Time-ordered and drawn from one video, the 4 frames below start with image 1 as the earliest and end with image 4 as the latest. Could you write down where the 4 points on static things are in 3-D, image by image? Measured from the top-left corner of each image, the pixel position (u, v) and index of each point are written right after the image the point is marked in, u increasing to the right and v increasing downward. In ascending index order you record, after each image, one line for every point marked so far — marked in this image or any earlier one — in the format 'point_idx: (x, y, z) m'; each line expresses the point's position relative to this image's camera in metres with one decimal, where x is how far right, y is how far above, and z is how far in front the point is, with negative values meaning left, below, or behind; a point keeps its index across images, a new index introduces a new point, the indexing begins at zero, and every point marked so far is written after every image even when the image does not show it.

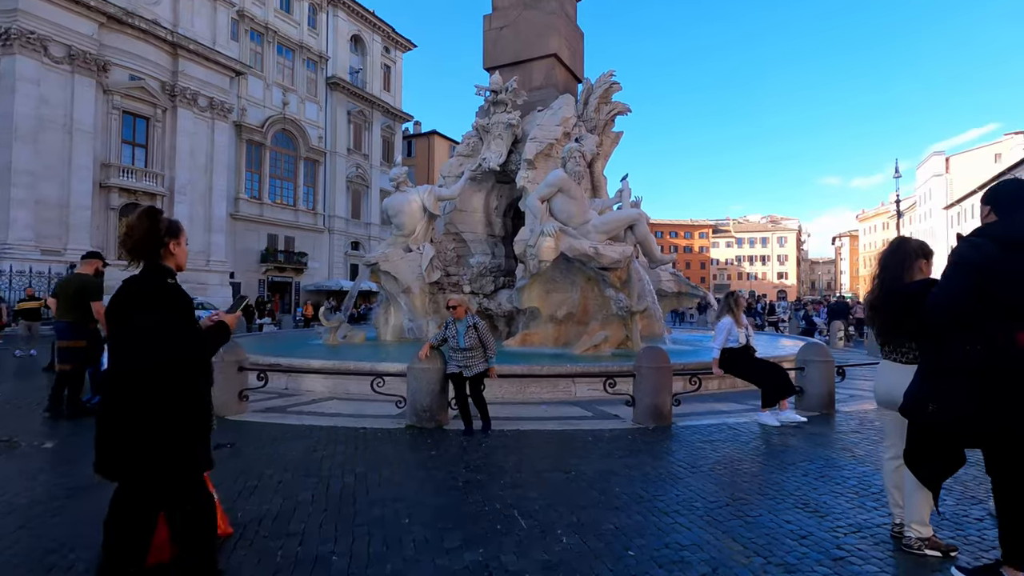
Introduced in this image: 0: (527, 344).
0: (+0.3, -1.2, +11.6) m
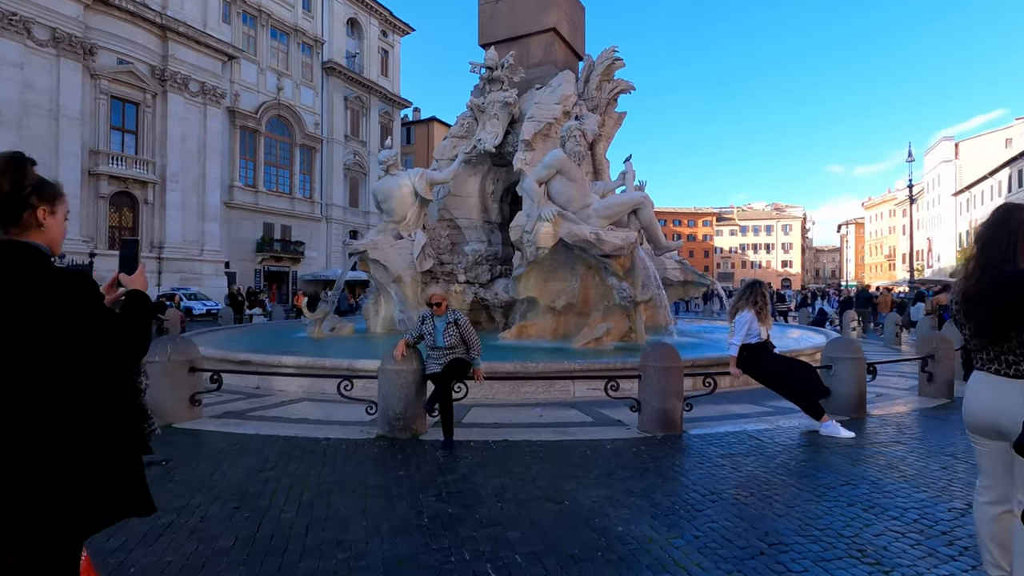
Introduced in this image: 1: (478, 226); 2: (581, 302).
0: (+0.2, -1.0, +10.9) m
1: (-0.8, +1.6, +13.4) m
2: (+1.4, -0.3, +10.8) m
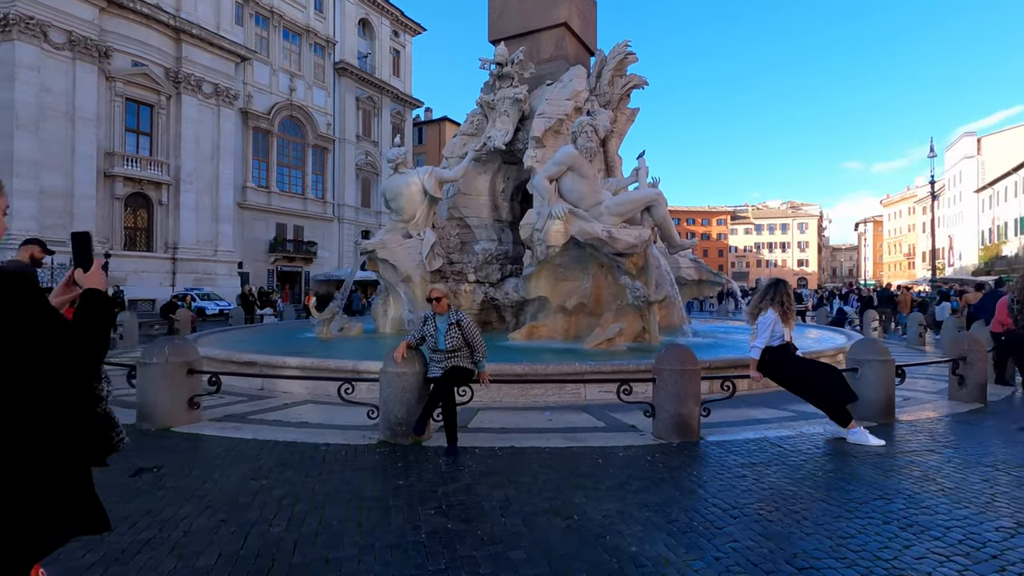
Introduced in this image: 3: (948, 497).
0: (+0.4, -1.0, +10.7) m
1: (-0.6, +1.6, +13.2) m
2: (+1.6, -0.3, +10.6) m
3: (+2.6, -1.2, +3.2) m
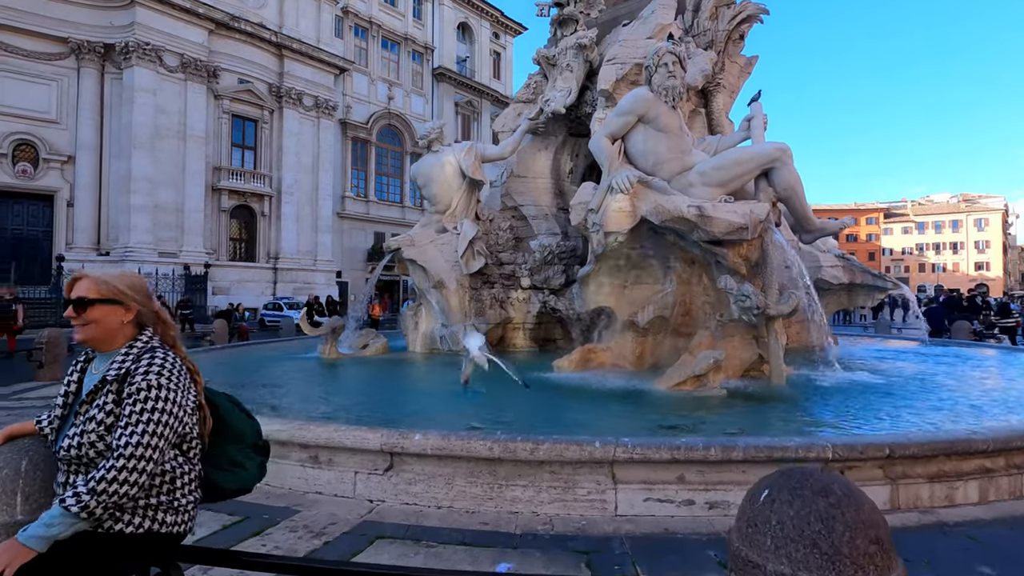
0: (+1.2, -1.1, +7.6) m
1: (+0.7, +1.4, +10.3) m
2: (+2.2, -0.4, +7.2) m
3: (+1.6, -1.2, -0.3) m
